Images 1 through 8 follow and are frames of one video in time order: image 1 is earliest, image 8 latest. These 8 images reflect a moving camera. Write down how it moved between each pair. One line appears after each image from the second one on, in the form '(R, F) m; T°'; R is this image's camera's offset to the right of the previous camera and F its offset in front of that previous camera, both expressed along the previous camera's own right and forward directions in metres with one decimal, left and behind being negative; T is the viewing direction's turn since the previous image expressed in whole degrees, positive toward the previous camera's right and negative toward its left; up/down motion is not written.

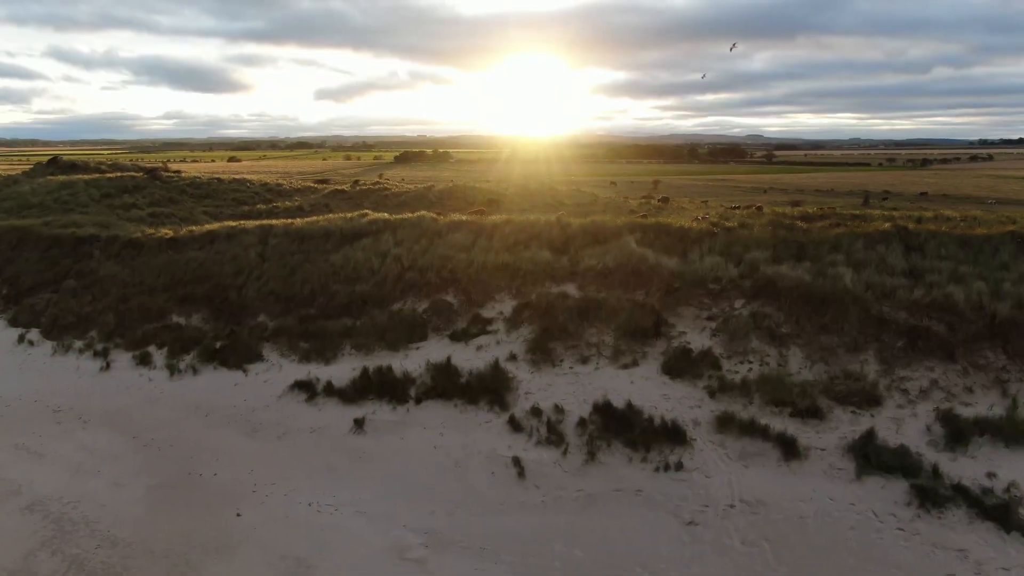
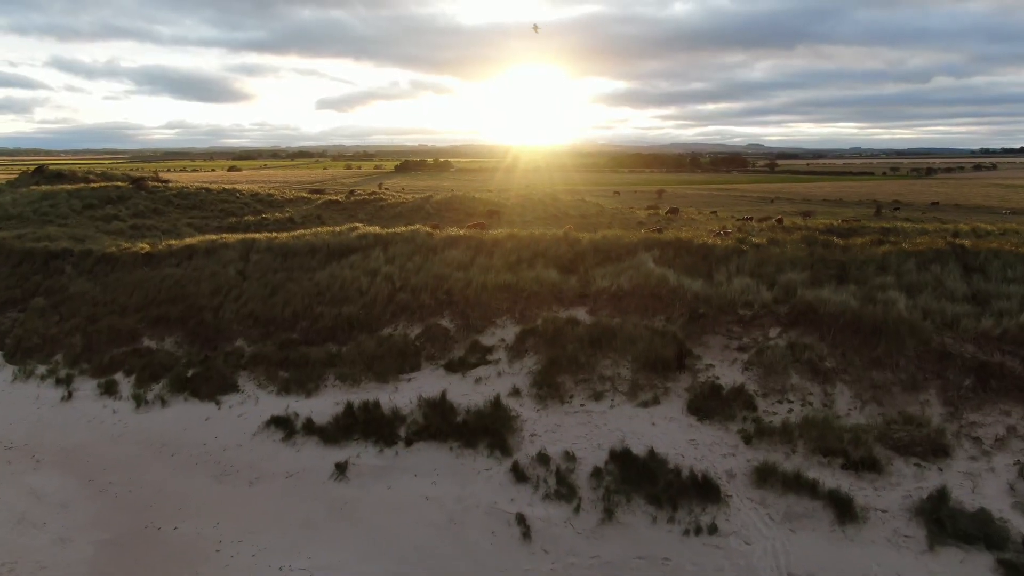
(0.0, +1.3) m; 0°
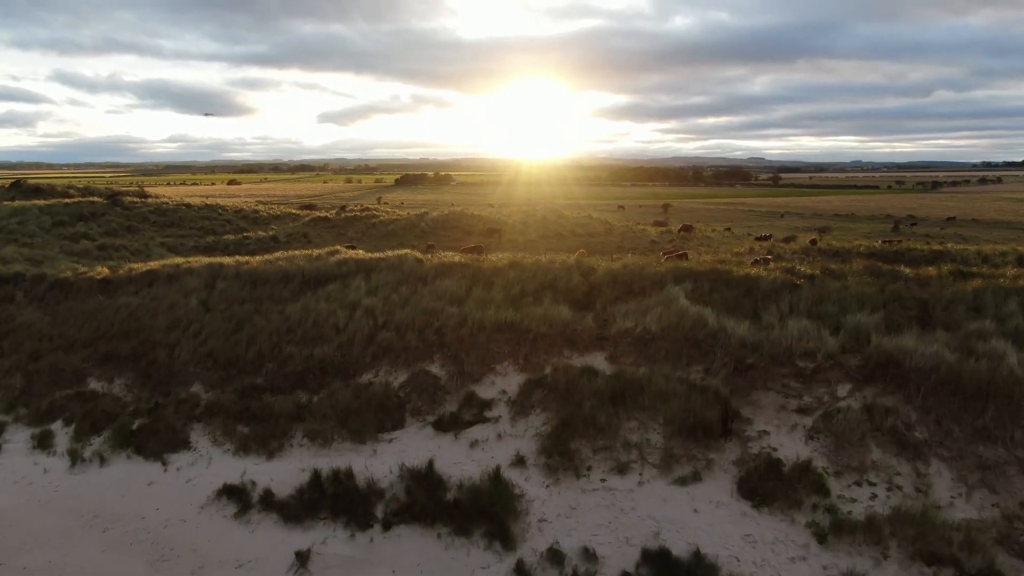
(0.0, +1.9) m; 0°
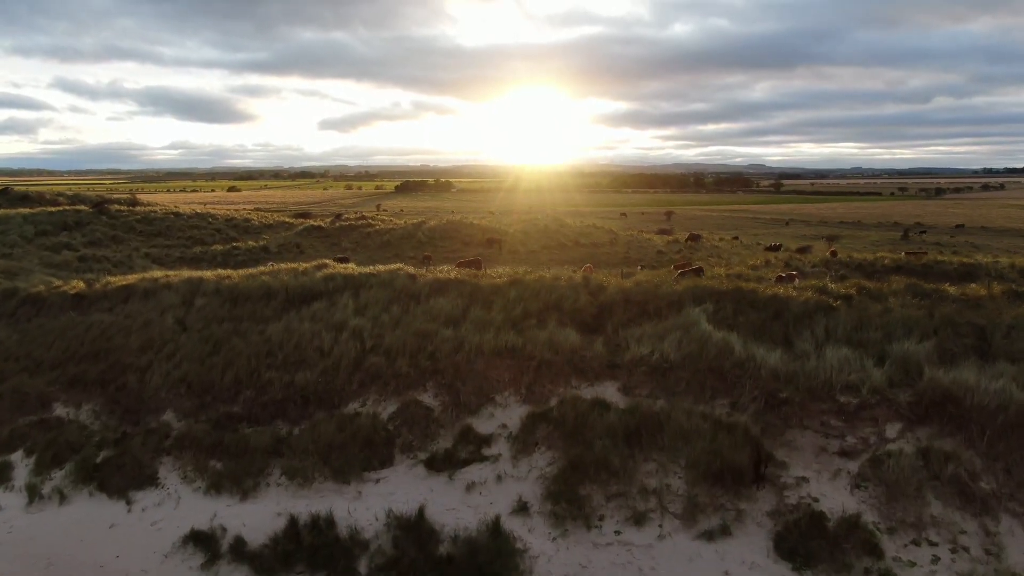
(0.0, +1.0) m; 0°
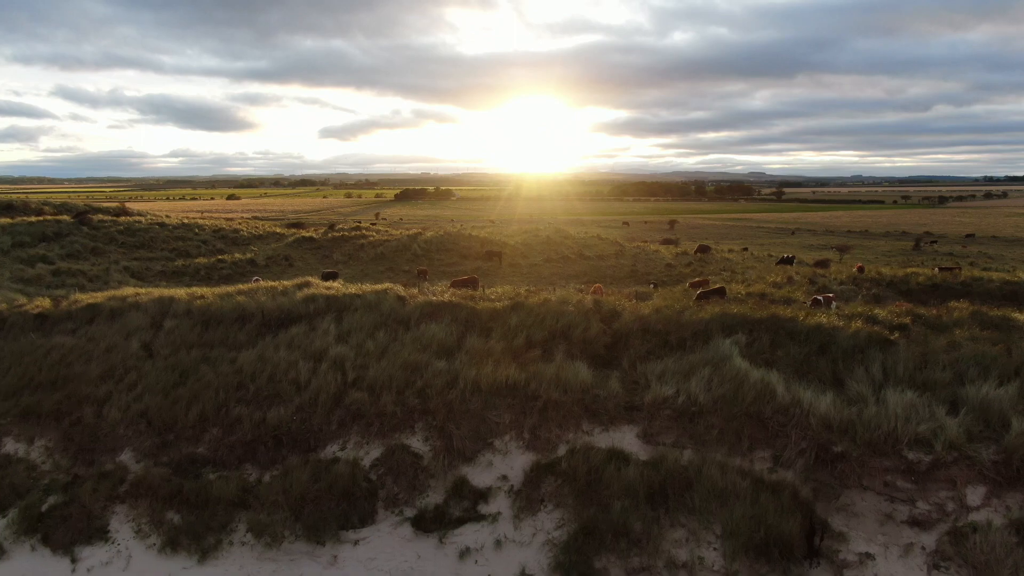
(0.0, +1.2) m; 0°
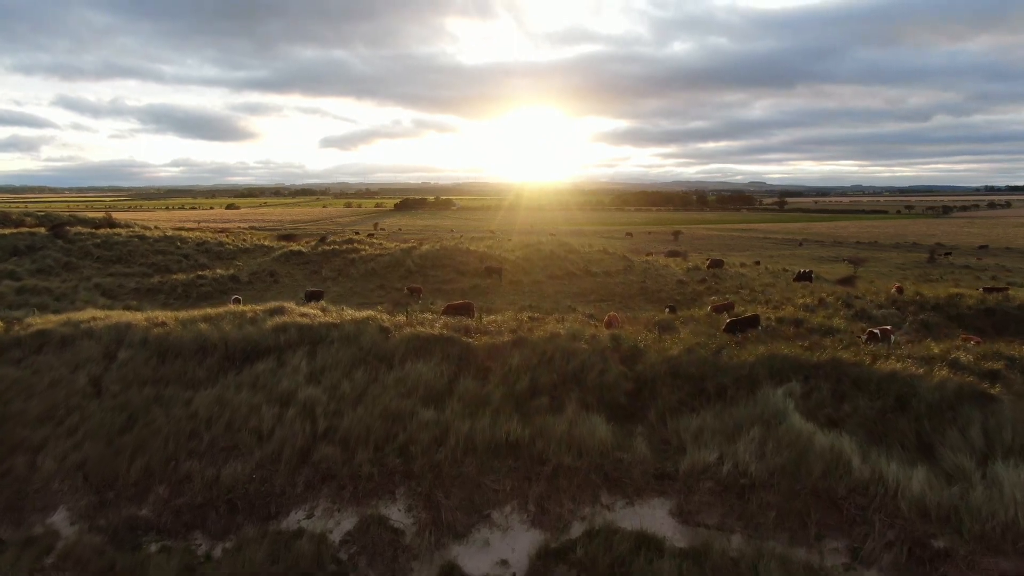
(0.0, +1.4) m; 0°
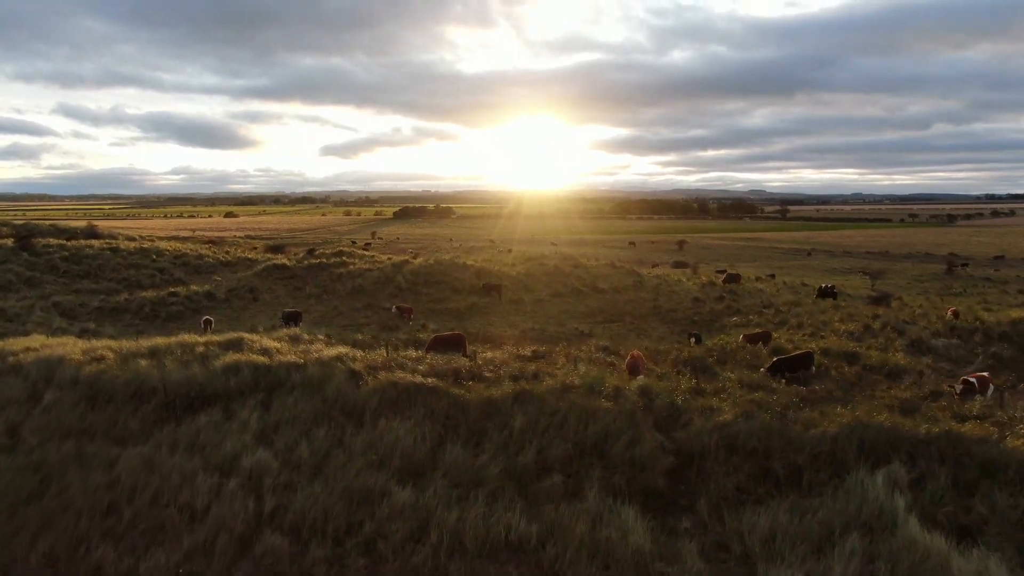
(0.0, +1.6) m; 0°
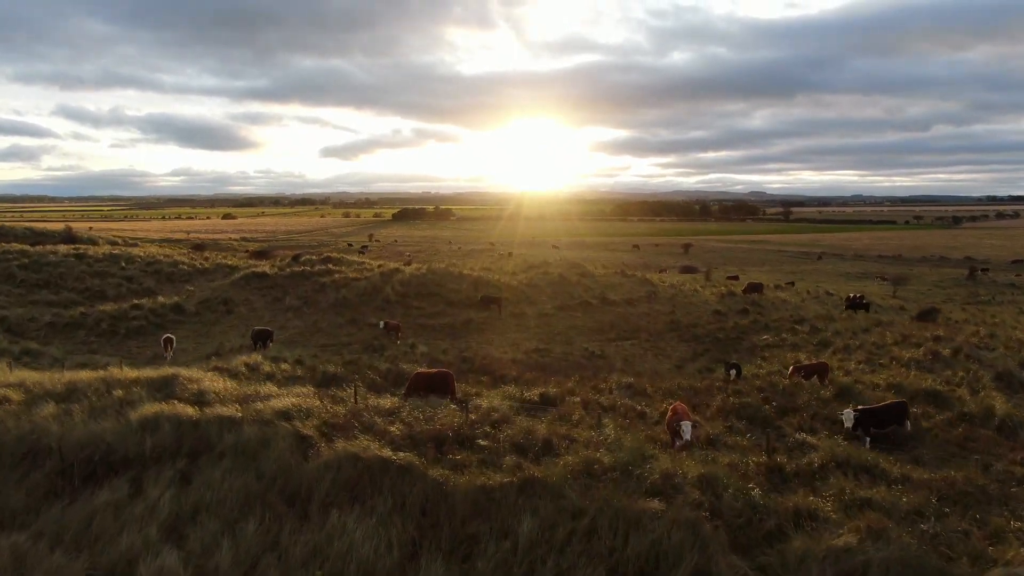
(0.0, +1.8) m; 0°
